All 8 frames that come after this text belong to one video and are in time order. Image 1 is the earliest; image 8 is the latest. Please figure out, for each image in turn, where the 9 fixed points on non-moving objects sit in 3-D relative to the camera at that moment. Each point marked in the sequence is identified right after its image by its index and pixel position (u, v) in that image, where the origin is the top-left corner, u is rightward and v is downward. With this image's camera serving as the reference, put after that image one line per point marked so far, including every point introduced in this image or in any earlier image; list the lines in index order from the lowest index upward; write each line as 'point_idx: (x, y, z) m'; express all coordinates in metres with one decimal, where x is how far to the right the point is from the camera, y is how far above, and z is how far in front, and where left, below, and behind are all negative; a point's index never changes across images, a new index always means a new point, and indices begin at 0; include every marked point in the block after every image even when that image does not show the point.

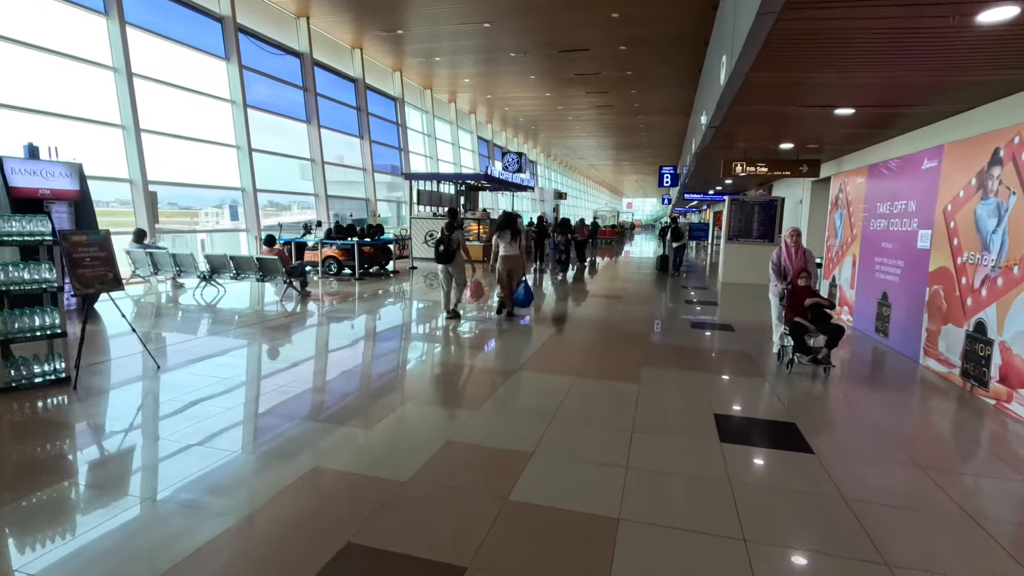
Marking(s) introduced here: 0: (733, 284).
0: (+4.6, +0.1, +11.1) m
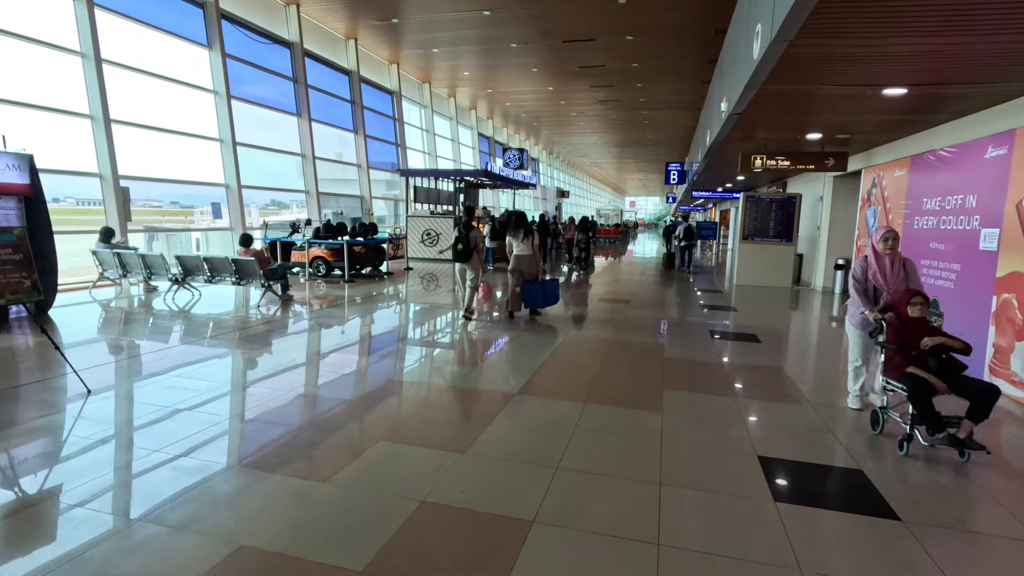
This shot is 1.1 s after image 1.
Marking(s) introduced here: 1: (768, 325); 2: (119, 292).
0: (+4.6, 0.0, +10.4) m
1: (+3.9, -0.5, +8.3) m
2: (-6.2, -0.1, +8.3) m
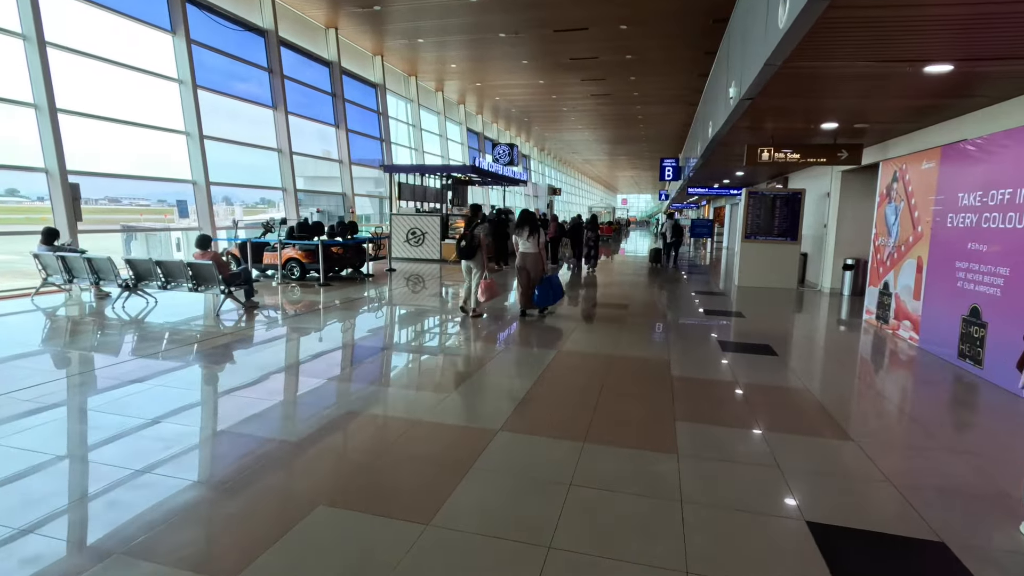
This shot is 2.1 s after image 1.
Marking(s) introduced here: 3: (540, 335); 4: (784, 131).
0: (+4.4, 0.0, +9.9) m
1: (+3.8, -0.6, +7.7) m
2: (-6.3, -0.1, +7.6) m
3: (+0.4, -0.5, +7.1) m
4: (+3.6, +2.0, +6.9) m
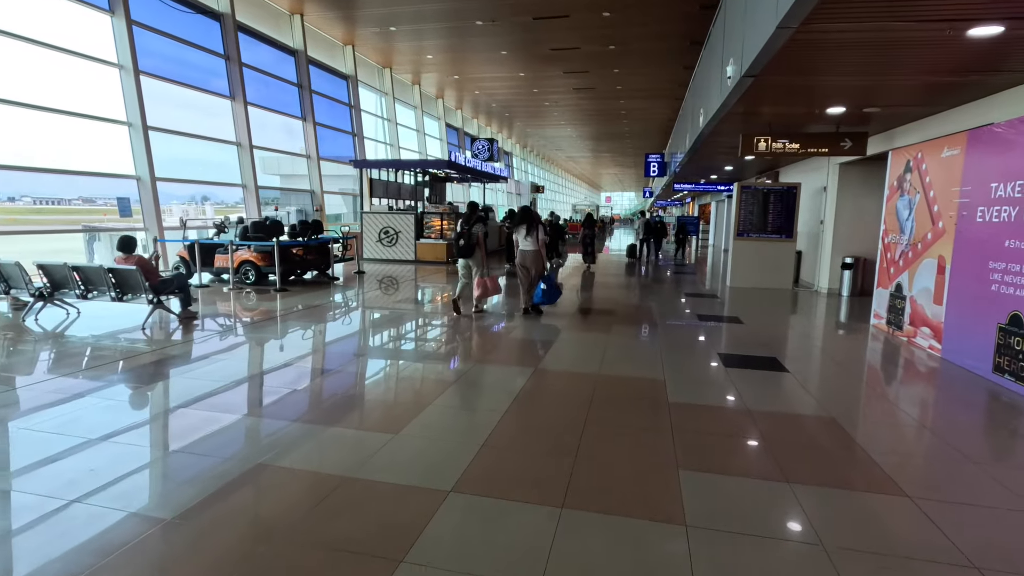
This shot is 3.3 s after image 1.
0: (+4.0, 0.0, +9.3) m
1: (+3.4, -0.6, +7.1) m
2: (-6.6, -0.3, +6.7) m
3: (+0.1, -0.6, +6.4) m
4: (+3.3, +2.0, +6.3) m
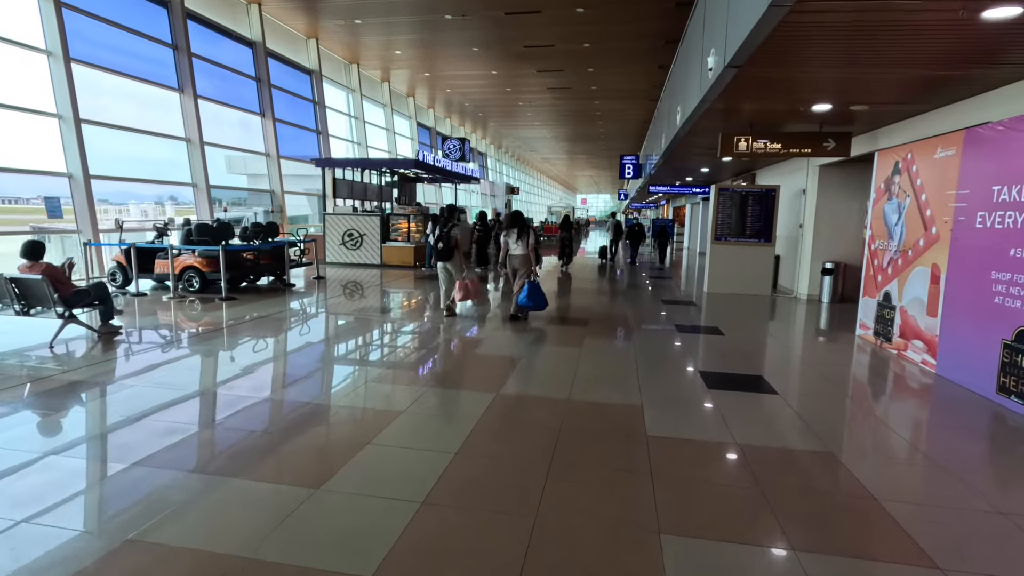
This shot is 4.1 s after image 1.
0: (+3.5, -0.1, +9.0) m
1: (+3.0, -0.7, +6.7) m
2: (-7.0, -0.4, +5.9) m
3: (-0.3, -0.7, +5.9) m
4: (+2.9, +1.9, +6.0) m
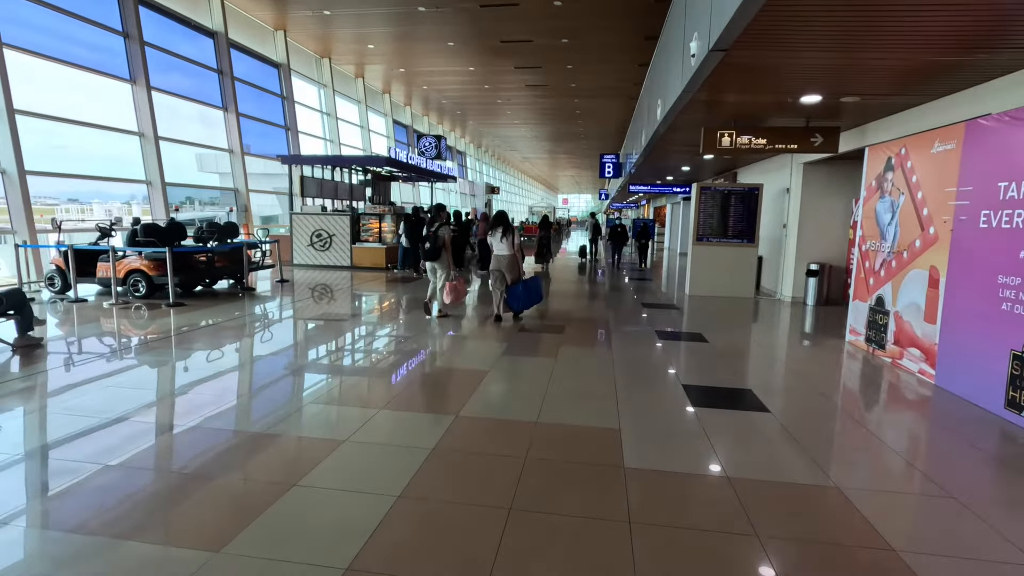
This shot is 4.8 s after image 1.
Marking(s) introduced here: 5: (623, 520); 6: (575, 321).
0: (+3.1, -0.2, +8.6) m
1: (+2.7, -0.7, +6.4) m
2: (-7.3, -0.5, +5.2) m
3: (-0.6, -0.8, +5.4) m
4: (+2.5, +1.9, +5.6) m
5: (+0.5, -1.0, +2.3) m
6: (+0.9, -0.5, +7.9) m
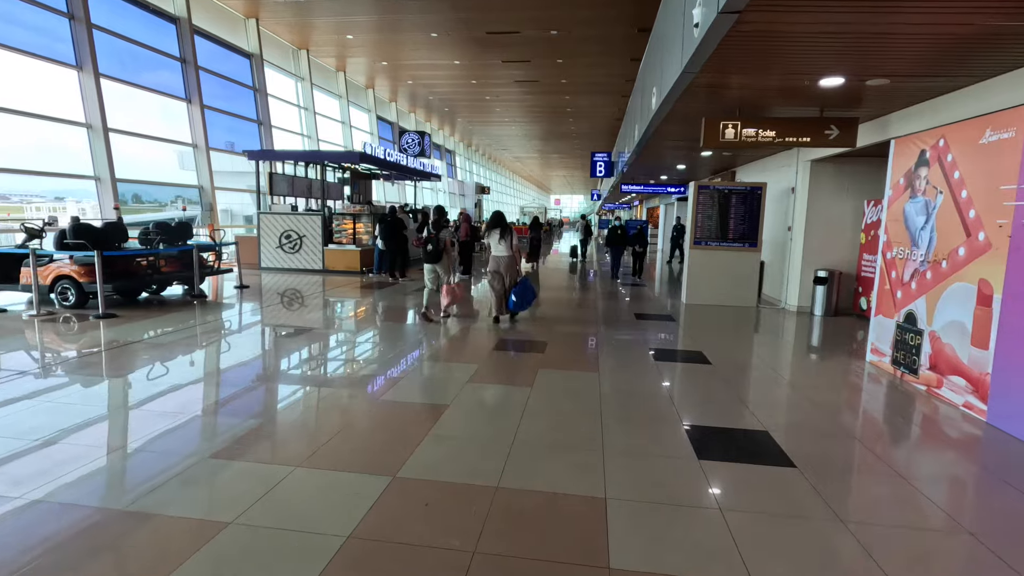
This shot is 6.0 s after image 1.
0: (+2.8, -0.3, +7.9) m
1: (+2.4, -0.8, +5.7) m
2: (-7.6, -0.5, +4.4) m
3: (-0.8, -0.9, +4.7) m
4: (+2.3, +1.8, +4.9) m
5: (+0.3, -1.1, +1.6) m
6: (+0.7, -0.6, +7.2) m
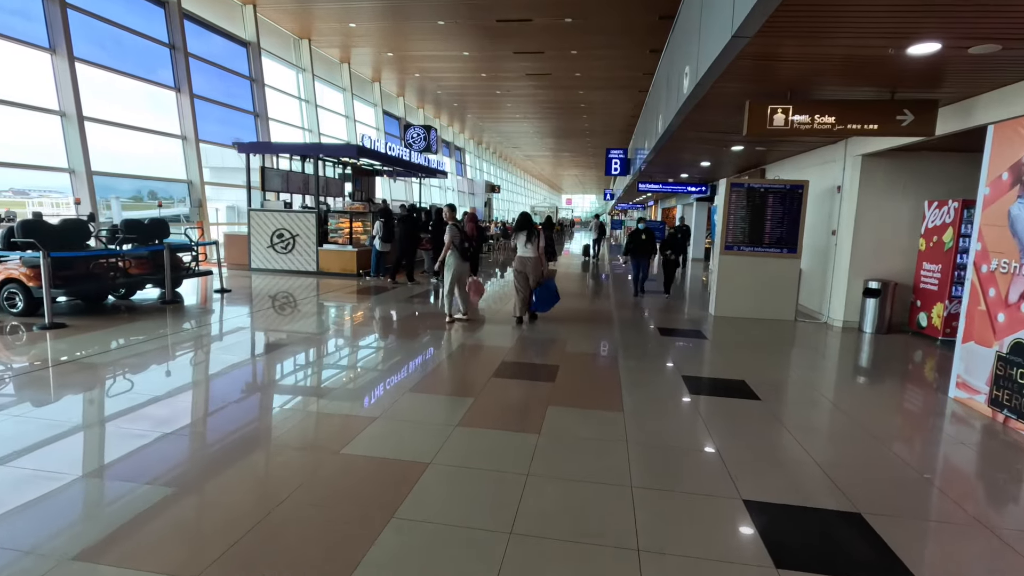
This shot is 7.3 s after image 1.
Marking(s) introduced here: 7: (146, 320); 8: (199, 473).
0: (+2.9, -0.4, +7.1) m
1: (+2.5, -1.0, +4.8) m
2: (-7.6, -0.6, +3.7) m
3: (-0.8, -1.0, +3.9) m
4: (+2.4, +1.6, +4.1) m
5: (+0.2, -1.2, +0.8) m
6: (+0.7, -0.7, +6.3) m
7: (-4.5, -0.4, +6.4) m
8: (-1.6, -1.0, +3.1) m
